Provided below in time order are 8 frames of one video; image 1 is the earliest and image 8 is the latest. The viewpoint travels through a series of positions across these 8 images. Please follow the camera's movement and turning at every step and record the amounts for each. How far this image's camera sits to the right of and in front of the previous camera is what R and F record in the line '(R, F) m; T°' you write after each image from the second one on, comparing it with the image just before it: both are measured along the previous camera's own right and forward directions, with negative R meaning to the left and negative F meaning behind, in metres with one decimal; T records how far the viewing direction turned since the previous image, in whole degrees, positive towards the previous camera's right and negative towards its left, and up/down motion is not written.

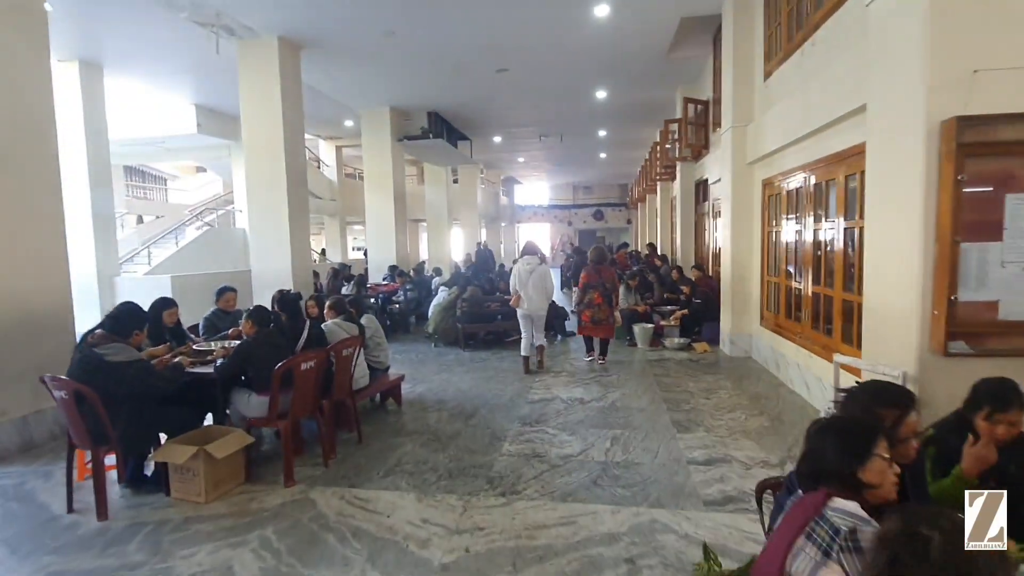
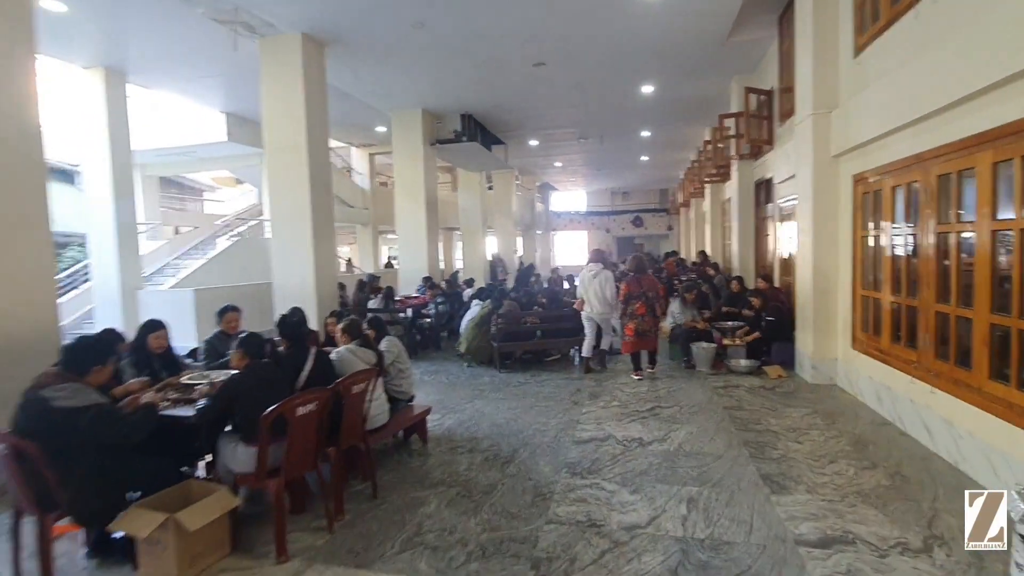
(-0.1, +0.7) m; -4°
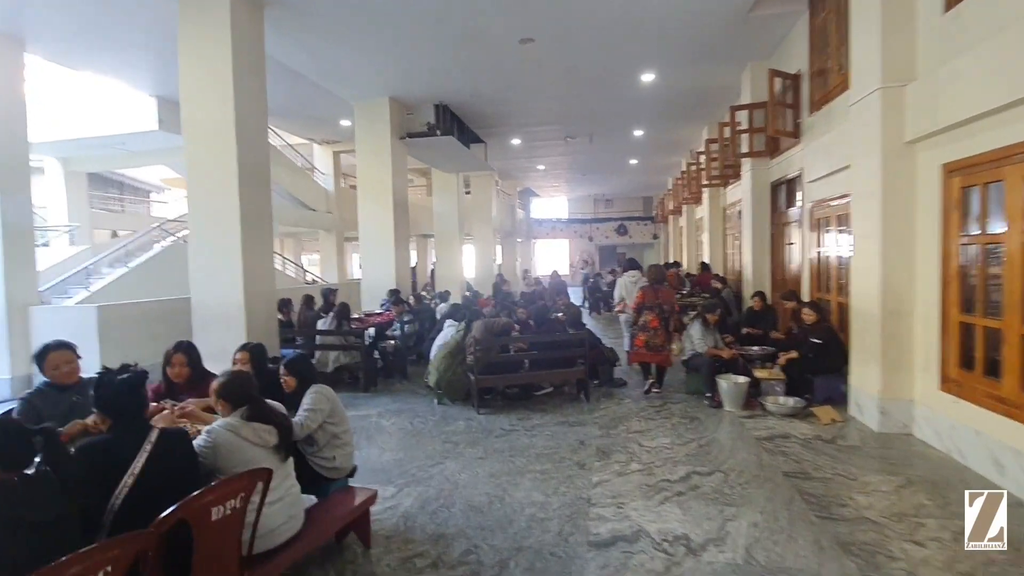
(0.0, +1.3) m; +2°
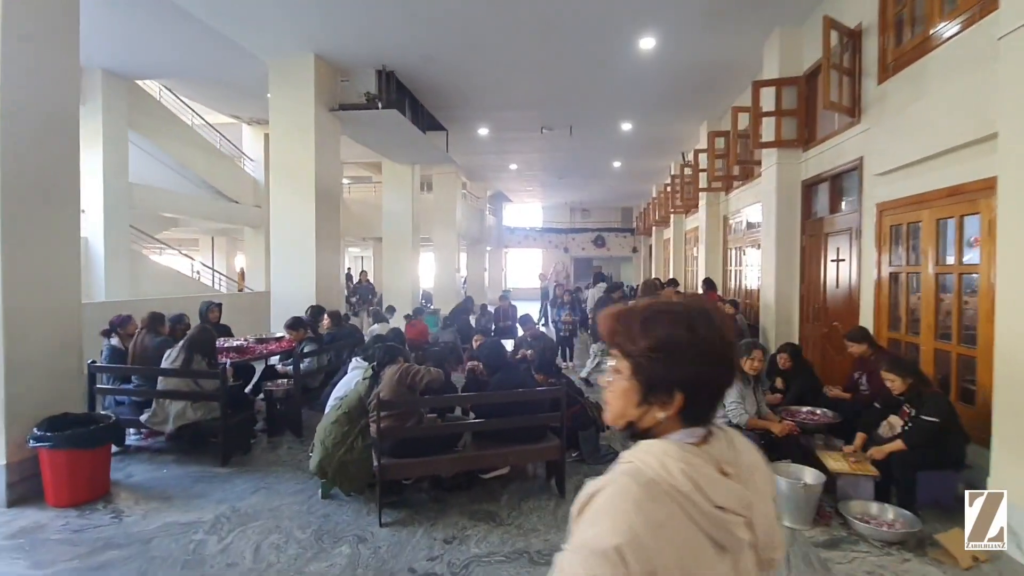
(+0.2, +2.0) m; +3°
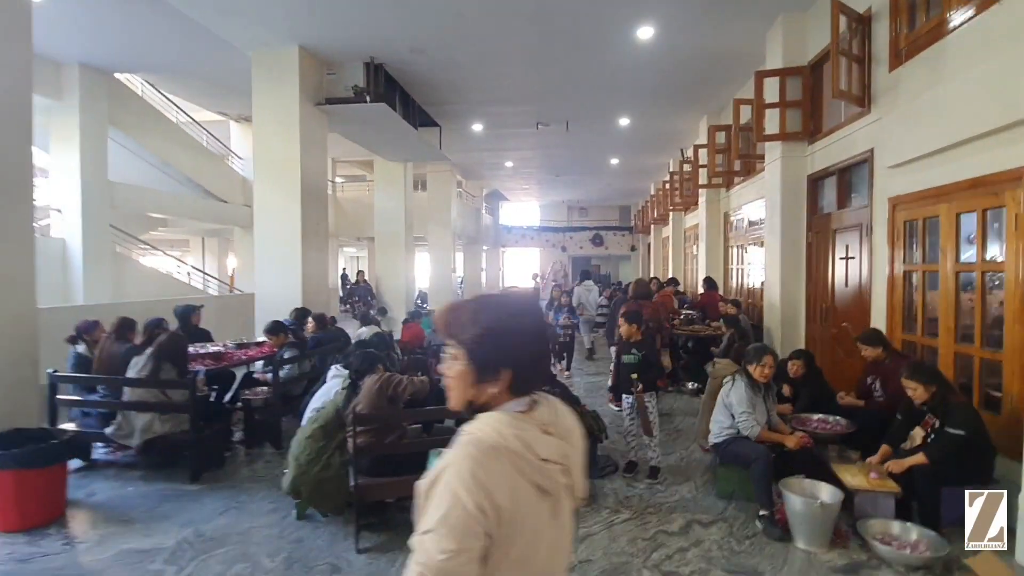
(+0.1, +0.3) m; 0°
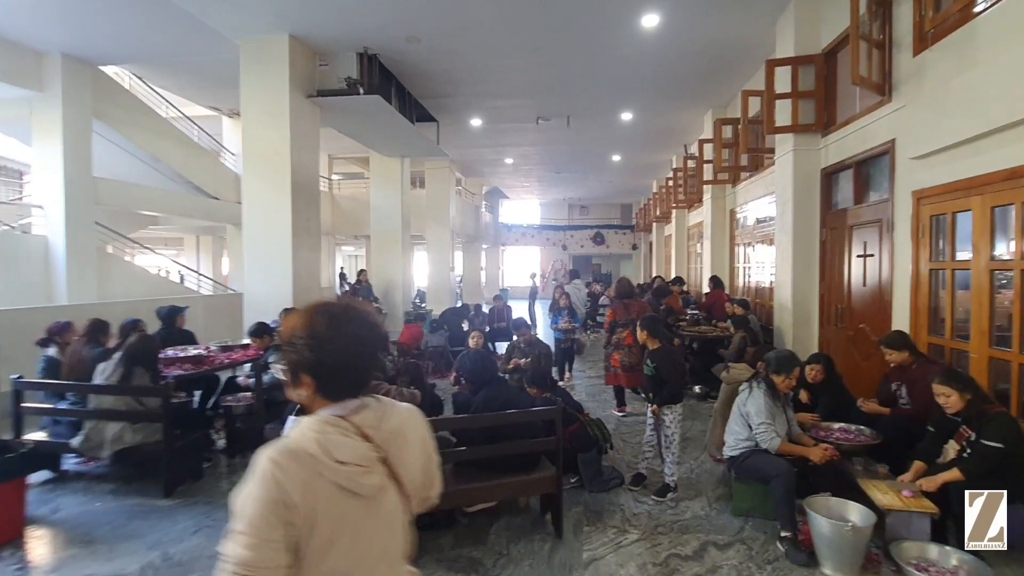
(0.0, +0.3) m; 0°
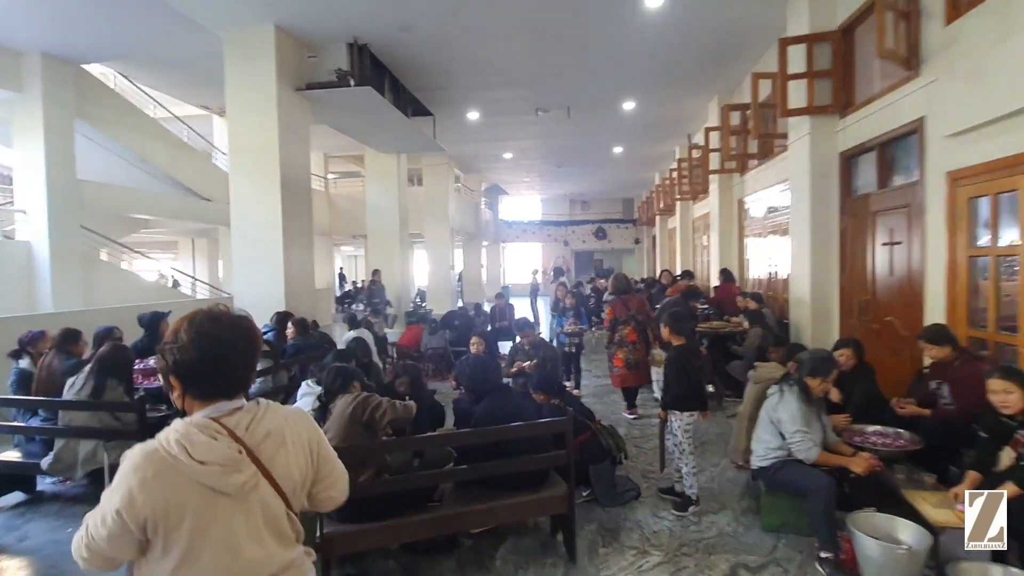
(0.0, +0.3) m; 0°
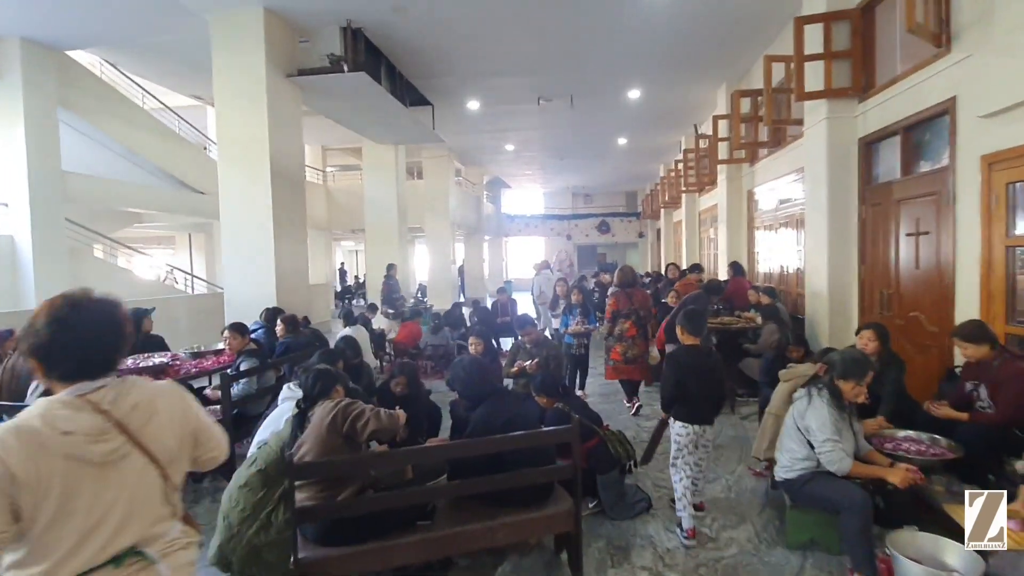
(0.0, +0.3) m; 0°
